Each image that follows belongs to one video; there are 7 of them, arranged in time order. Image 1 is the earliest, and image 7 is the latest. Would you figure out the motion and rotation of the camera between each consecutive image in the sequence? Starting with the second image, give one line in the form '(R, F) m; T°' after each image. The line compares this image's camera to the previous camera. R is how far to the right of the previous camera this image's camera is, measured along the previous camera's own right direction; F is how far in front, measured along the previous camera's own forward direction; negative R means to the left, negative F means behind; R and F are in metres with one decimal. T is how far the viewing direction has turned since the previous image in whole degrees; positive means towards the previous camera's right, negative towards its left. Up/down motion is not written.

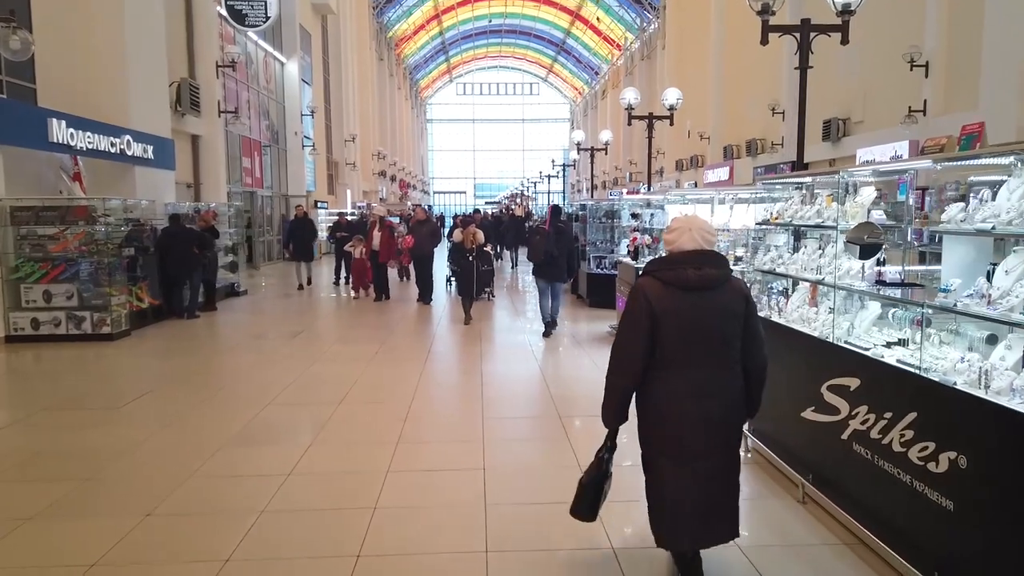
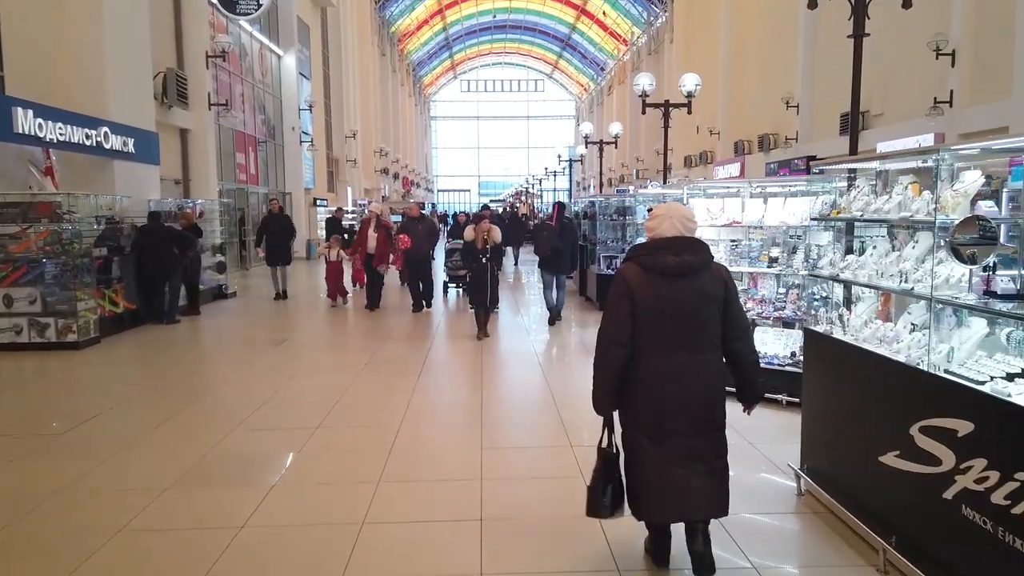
(0.0, +0.7) m; 0°
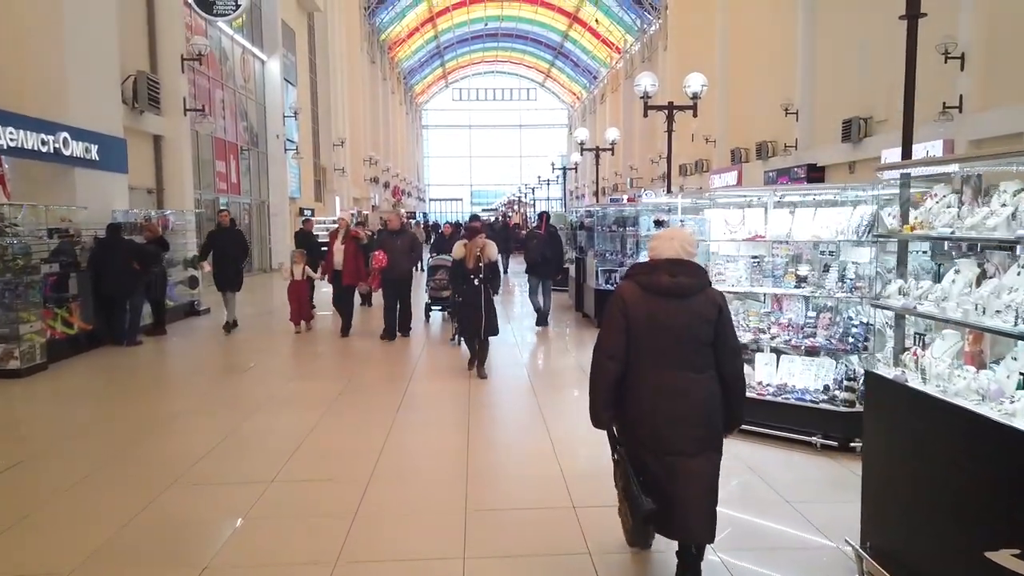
(0.0, +0.7) m; +1°
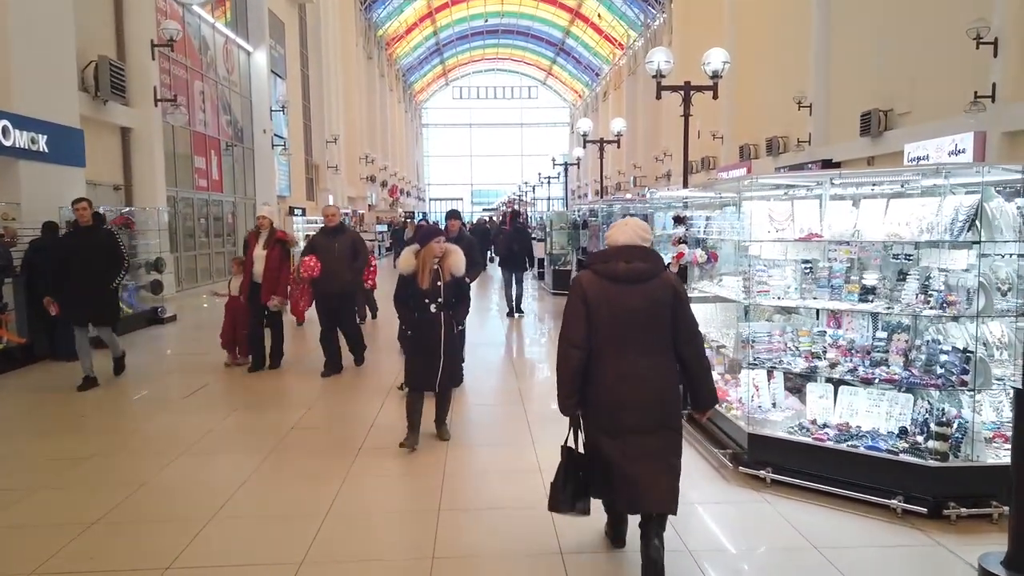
(+0.1, +1.0) m; 0°
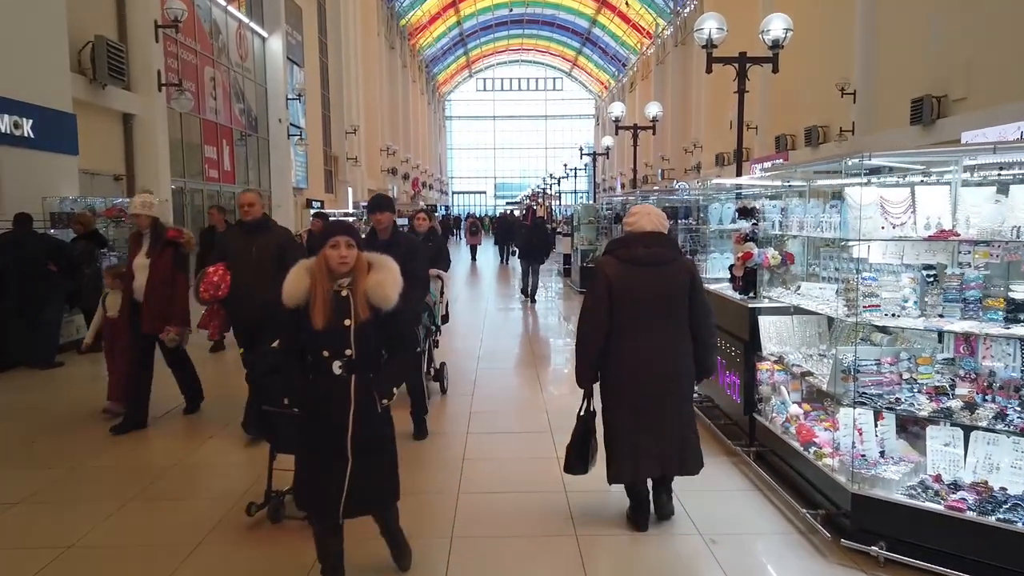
(0.0, +0.9) m; -2°
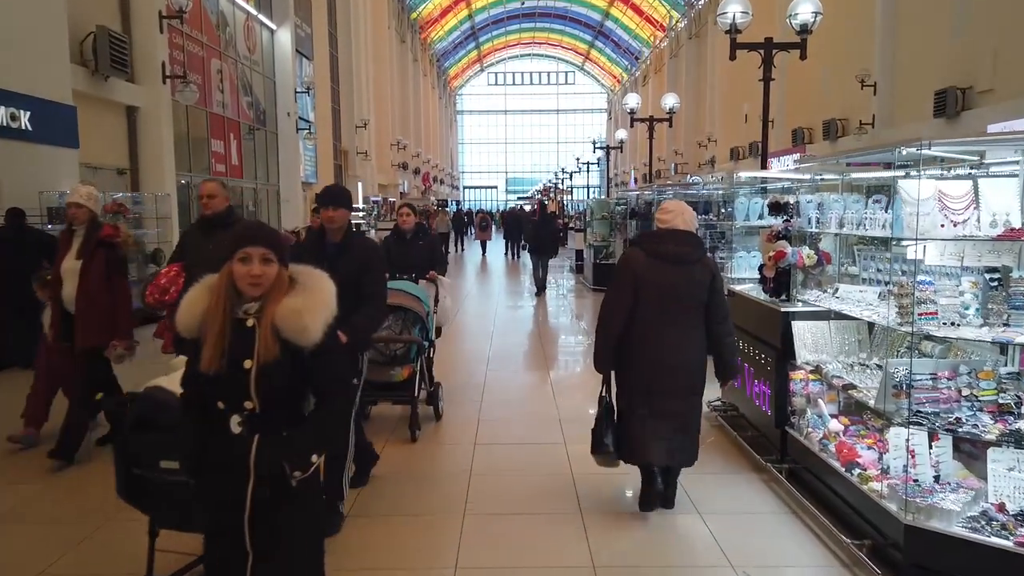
(0.0, +0.3) m; -1°
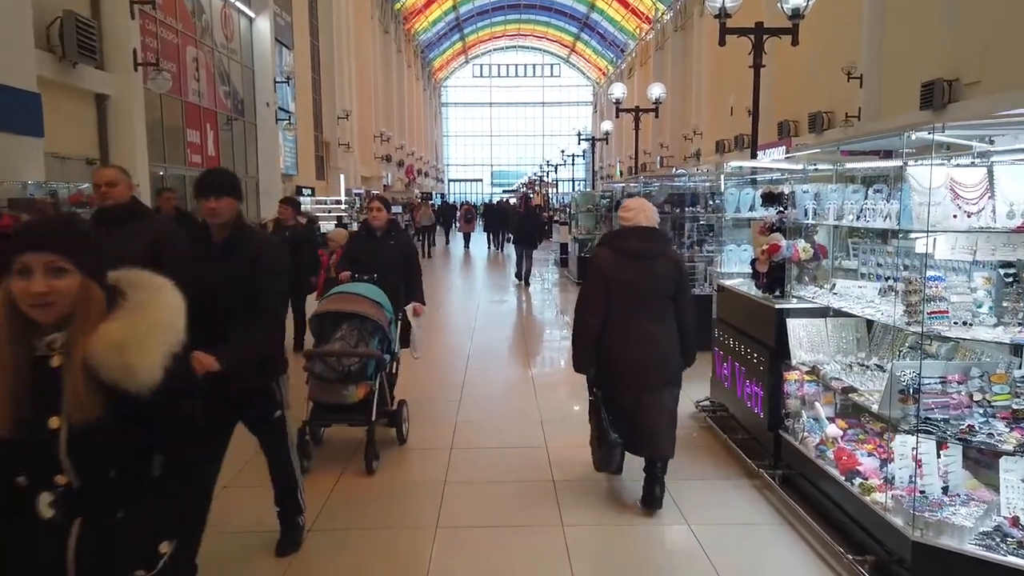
(0.0, +0.2) m; +1°
